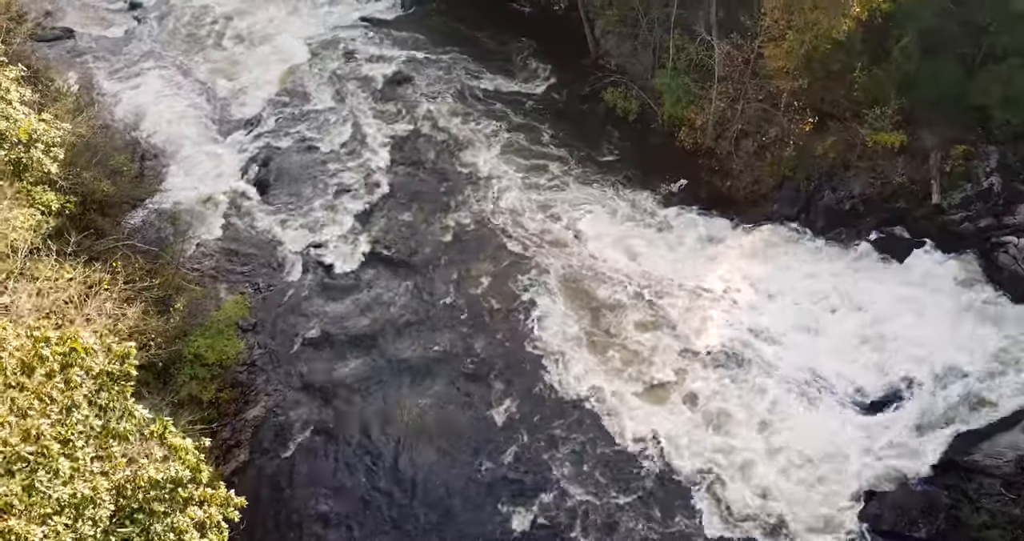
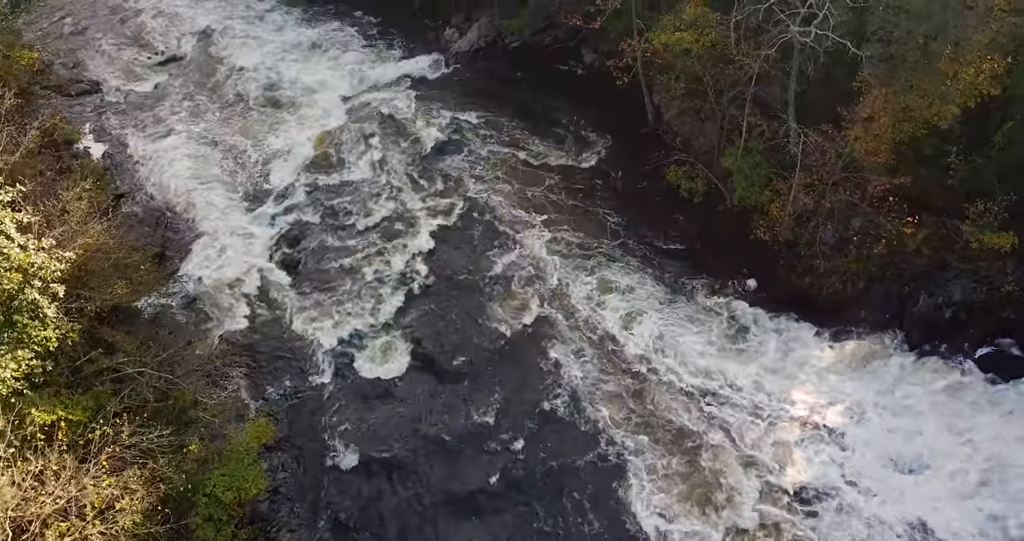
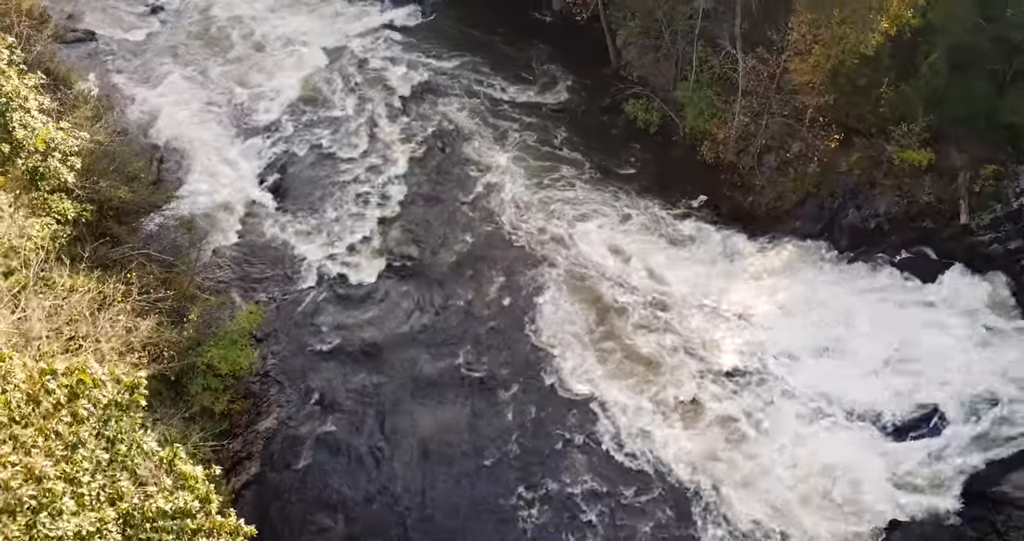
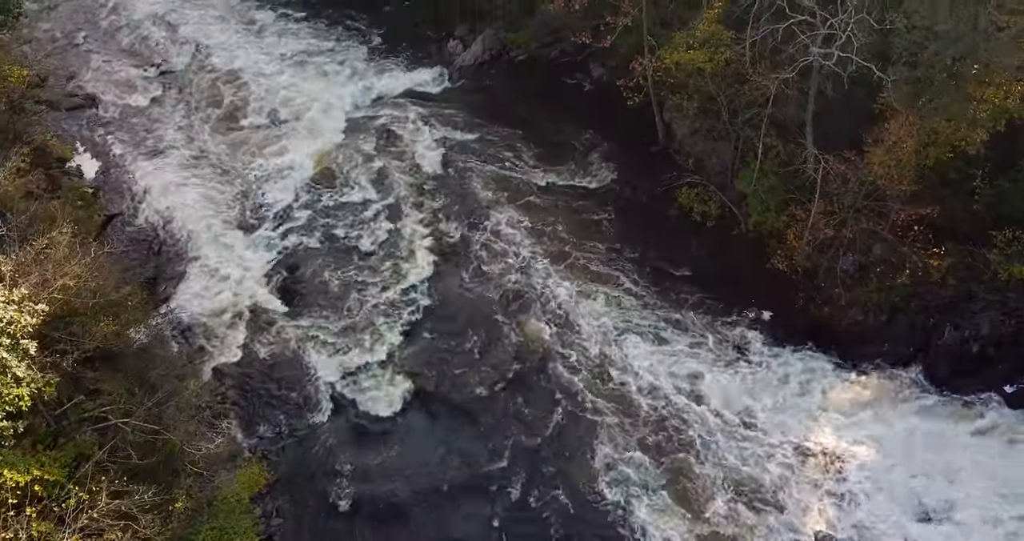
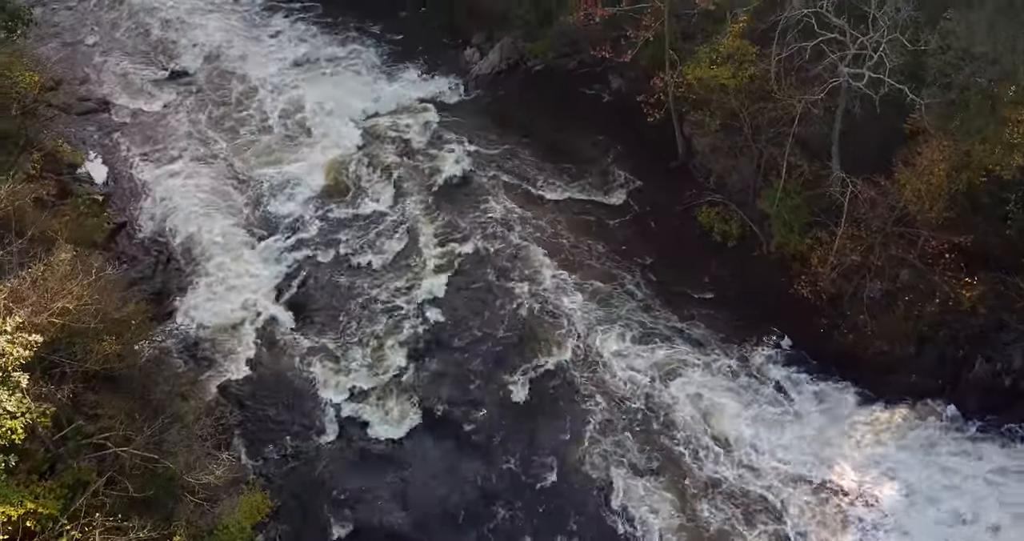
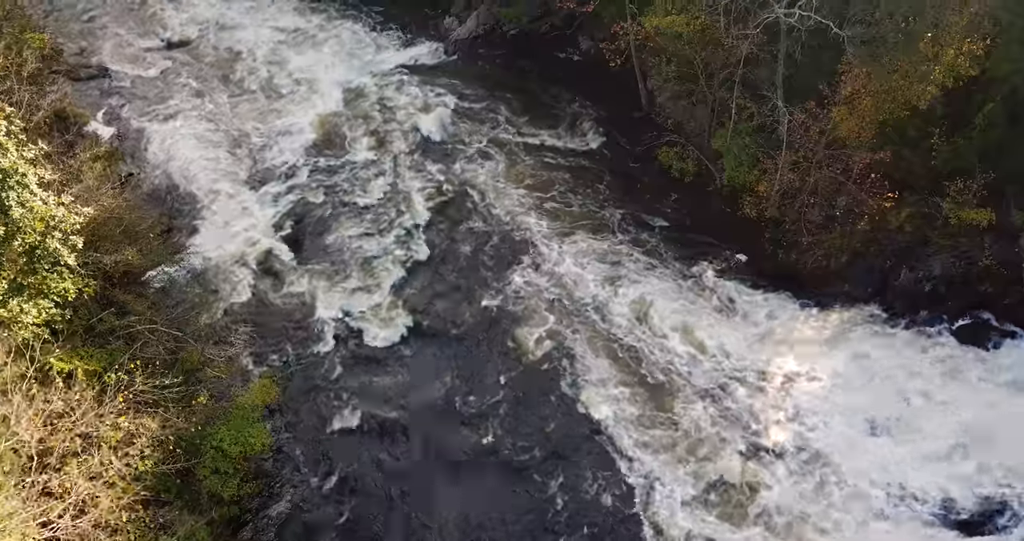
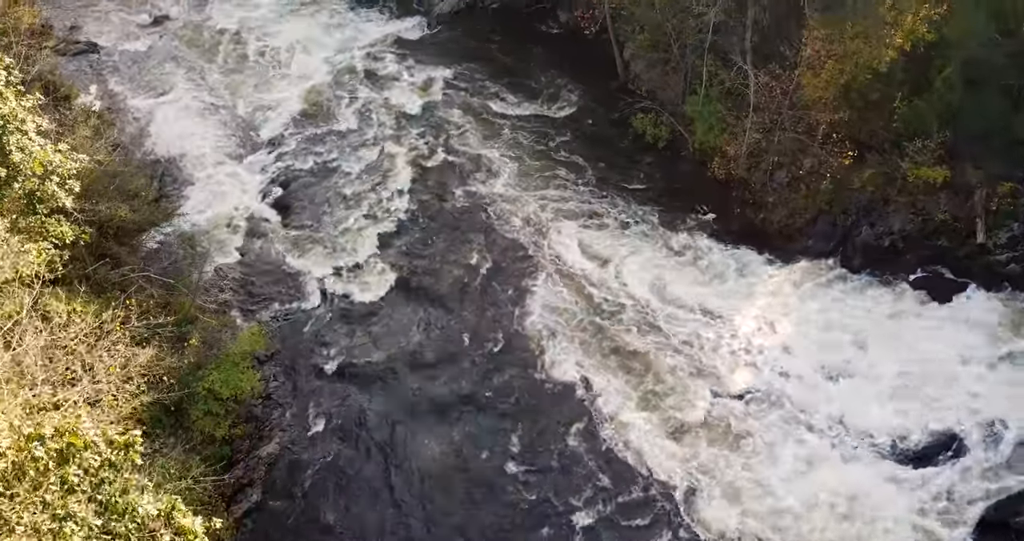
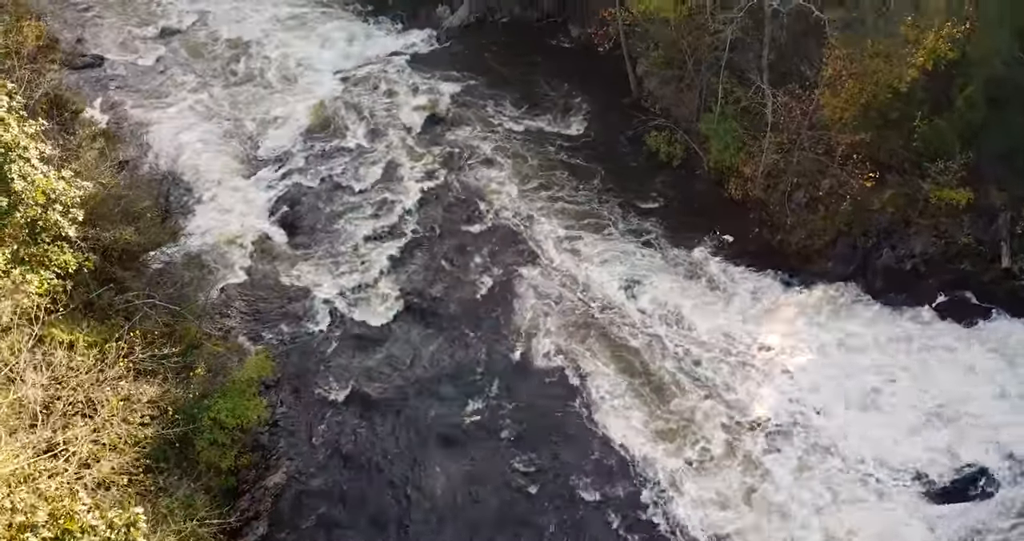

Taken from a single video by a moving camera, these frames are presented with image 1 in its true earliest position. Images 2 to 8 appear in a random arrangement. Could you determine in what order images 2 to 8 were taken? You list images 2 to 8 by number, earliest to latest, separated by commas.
3, 7, 8, 6, 2, 4, 5
